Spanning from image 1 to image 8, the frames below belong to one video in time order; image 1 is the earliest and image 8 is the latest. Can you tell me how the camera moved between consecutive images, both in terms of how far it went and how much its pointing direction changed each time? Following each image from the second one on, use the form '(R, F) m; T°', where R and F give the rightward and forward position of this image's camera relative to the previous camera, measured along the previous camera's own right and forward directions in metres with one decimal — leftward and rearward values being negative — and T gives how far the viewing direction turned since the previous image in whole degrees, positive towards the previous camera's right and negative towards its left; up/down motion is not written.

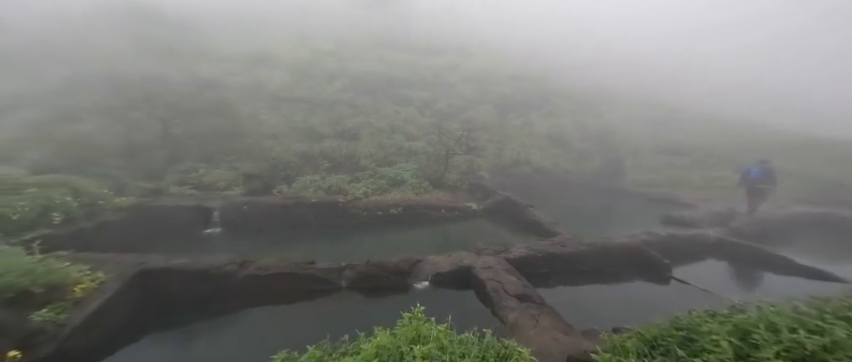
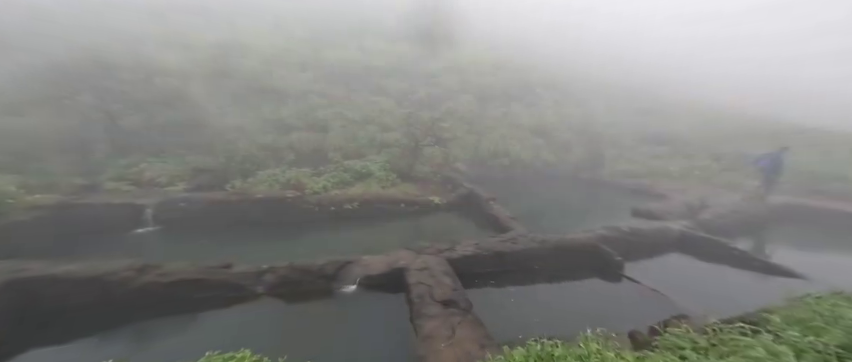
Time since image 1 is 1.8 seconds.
(+0.9, +0.4) m; +1°
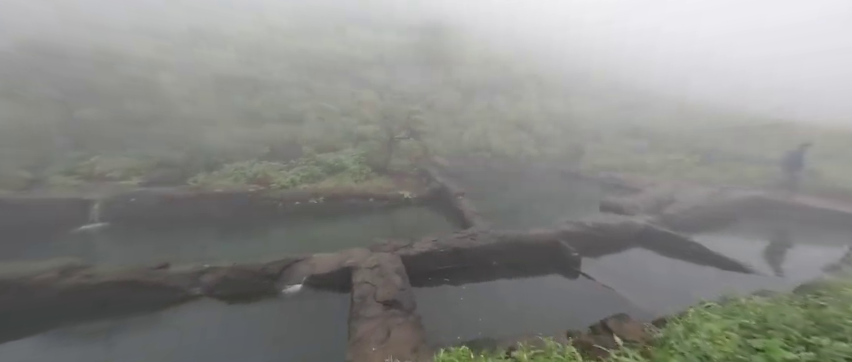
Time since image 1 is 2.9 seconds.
(+0.5, +0.2) m; +2°
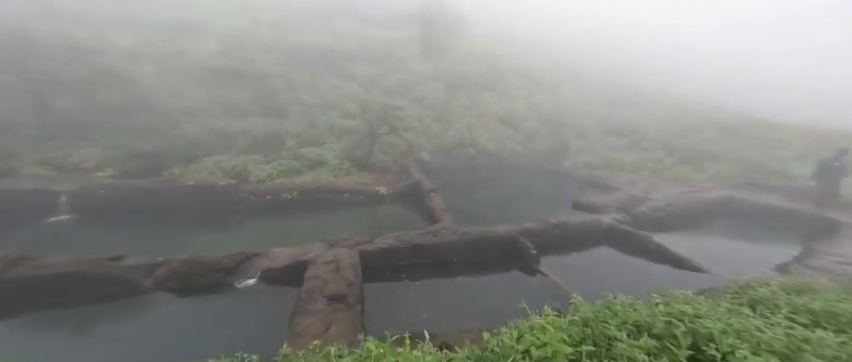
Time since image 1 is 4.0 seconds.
(+0.5, -0.1) m; +1°
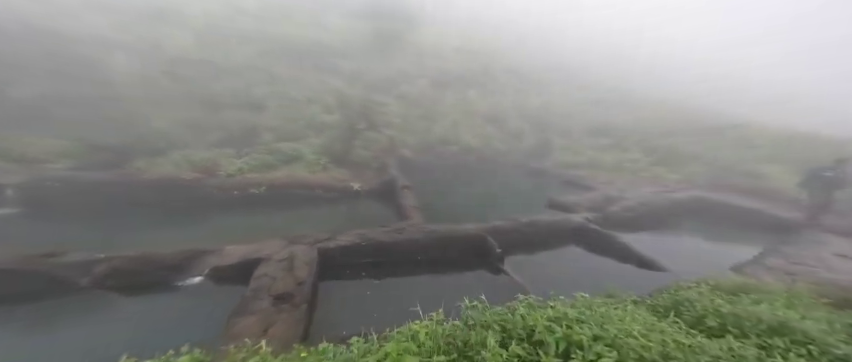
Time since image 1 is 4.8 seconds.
(+0.4, +0.1) m; +2°
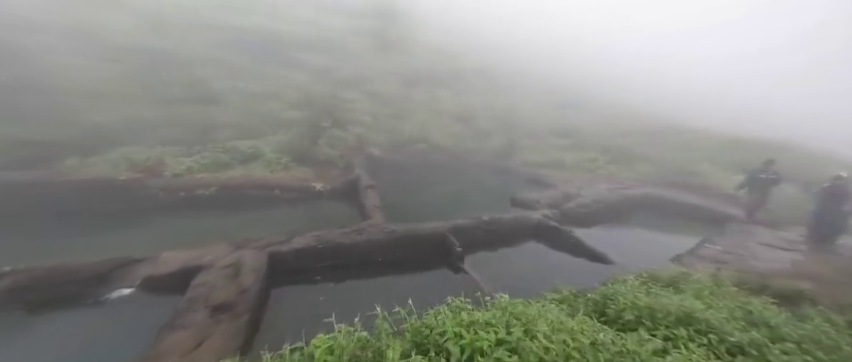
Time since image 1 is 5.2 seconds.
(+0.1, +0.2) m; +5°
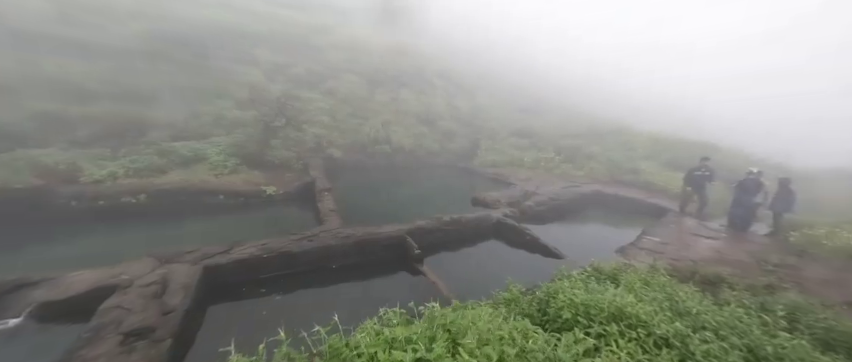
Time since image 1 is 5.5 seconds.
(+0.1, +0.3) m; +6°
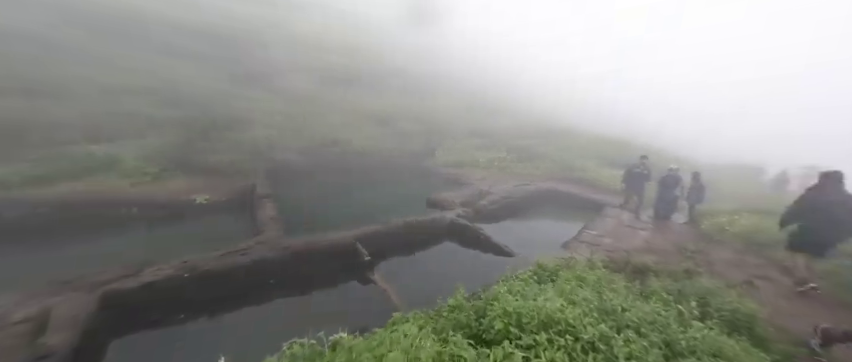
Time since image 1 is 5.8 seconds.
(+0.1, +0.3) m; +7°
